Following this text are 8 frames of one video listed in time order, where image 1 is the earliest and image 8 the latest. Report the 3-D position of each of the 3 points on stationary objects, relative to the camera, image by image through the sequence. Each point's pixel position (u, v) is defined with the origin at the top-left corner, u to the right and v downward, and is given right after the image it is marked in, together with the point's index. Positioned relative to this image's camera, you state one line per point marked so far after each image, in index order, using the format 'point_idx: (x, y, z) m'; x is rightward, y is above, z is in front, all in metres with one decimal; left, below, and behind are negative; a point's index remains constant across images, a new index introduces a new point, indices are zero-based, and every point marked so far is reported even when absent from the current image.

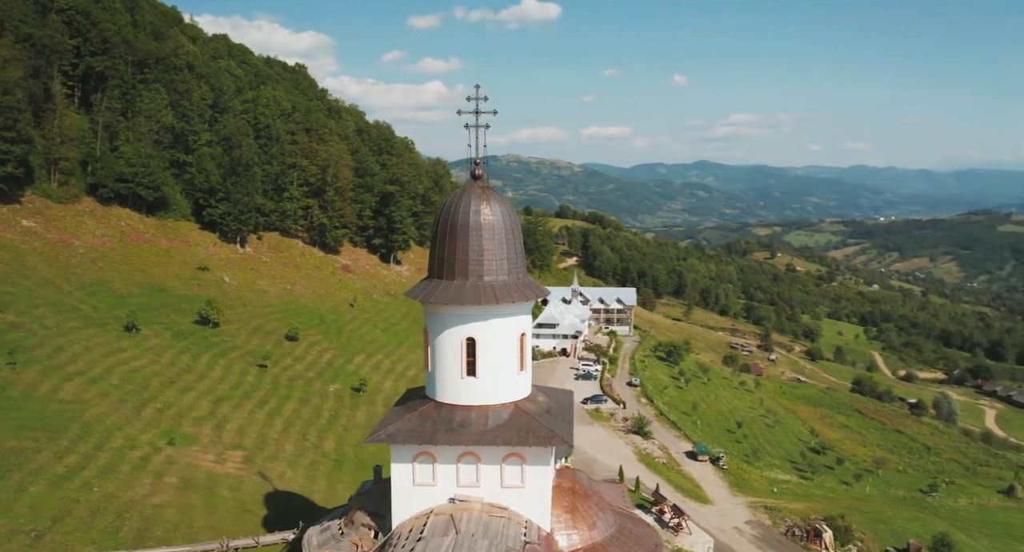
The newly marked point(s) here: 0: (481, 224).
0: (-0.5, +1.1, +17.2) m
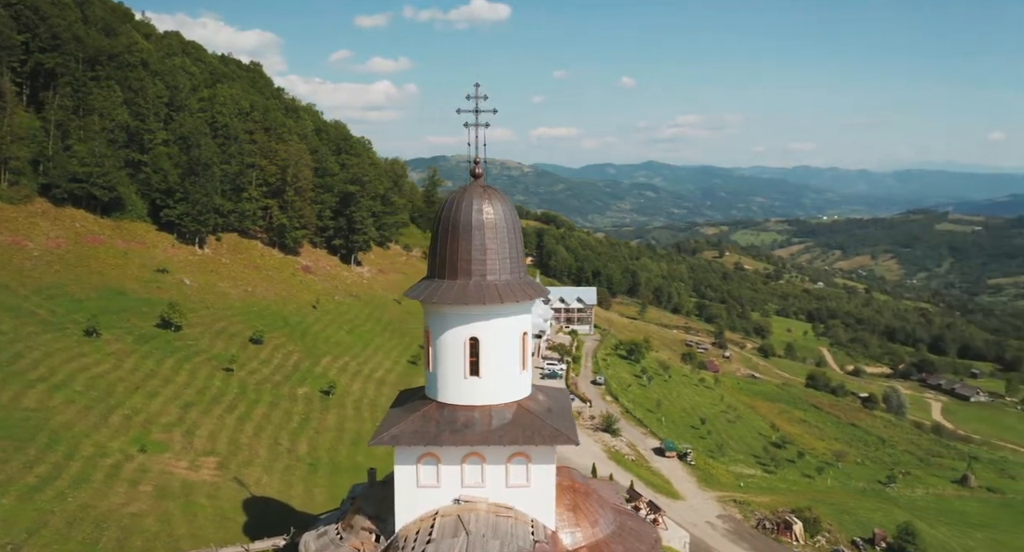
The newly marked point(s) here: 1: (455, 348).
0: (-0.5, +1.2, +17.0) m
1: (-1.1, -1.6, +17.1) m
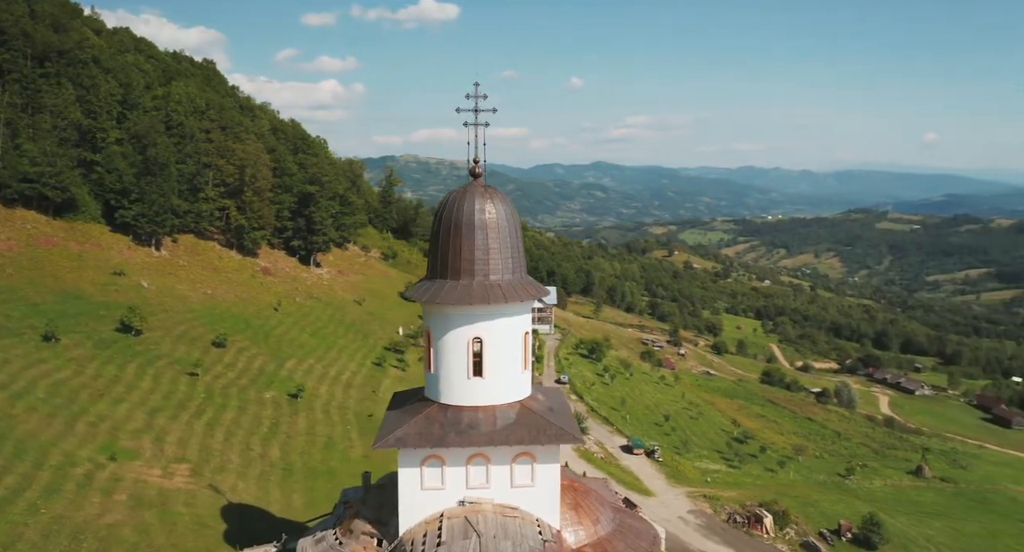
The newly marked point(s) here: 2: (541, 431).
0: (-0.5, +1.2, +16.9) m
1: (-1.0, -1.6, +17.0) m
2: (+0.7, -3.4, +16.5) m
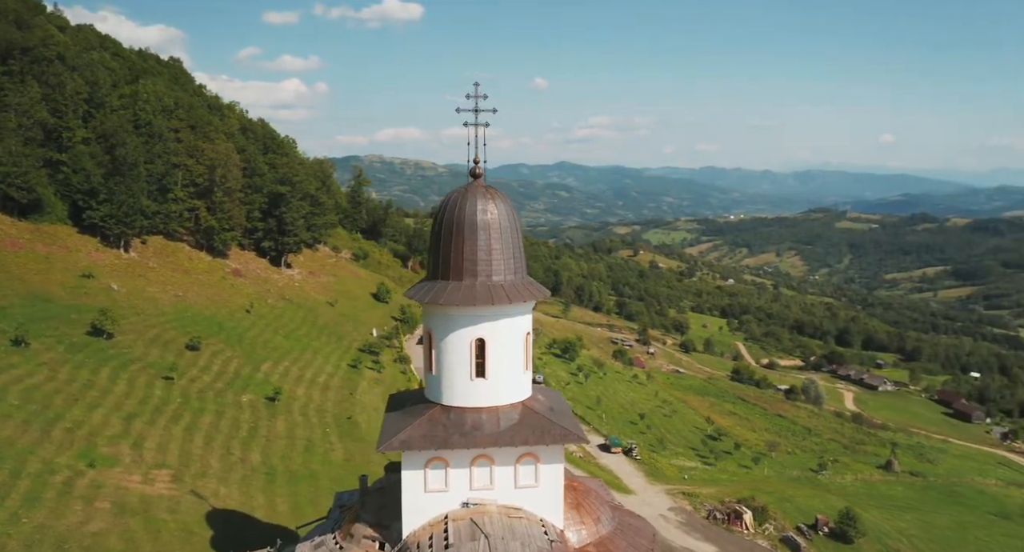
0: (-0.5, +1.2, +16.9) m
1: (-1.0, -1.6, +16.9) m
2: (+0.7, -3.4, +16.5) m
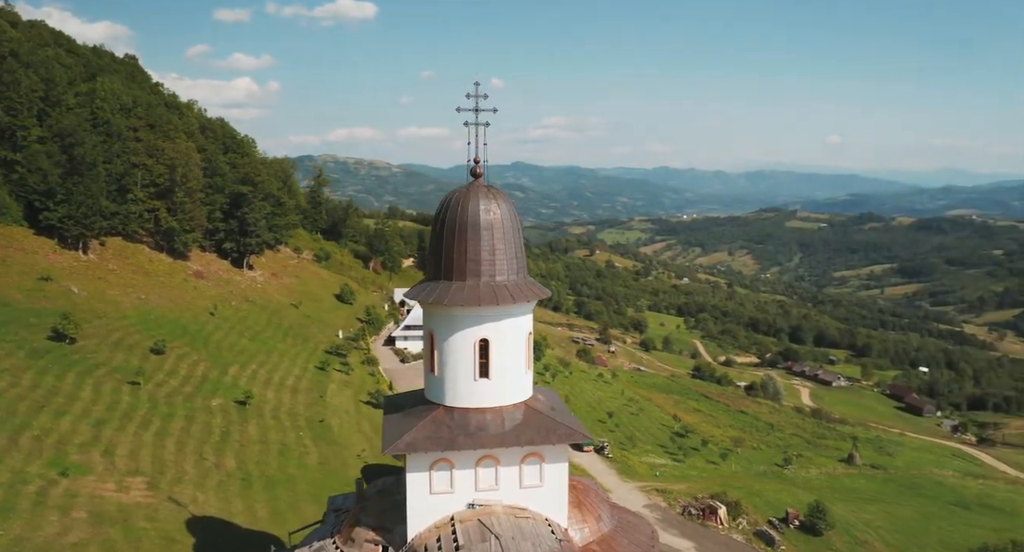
0: (-0.5, +1.2, +16.8) m
1: (-1.0, -1.6, +16.8) m
2: (+0.8, -3.4, +16.5) m
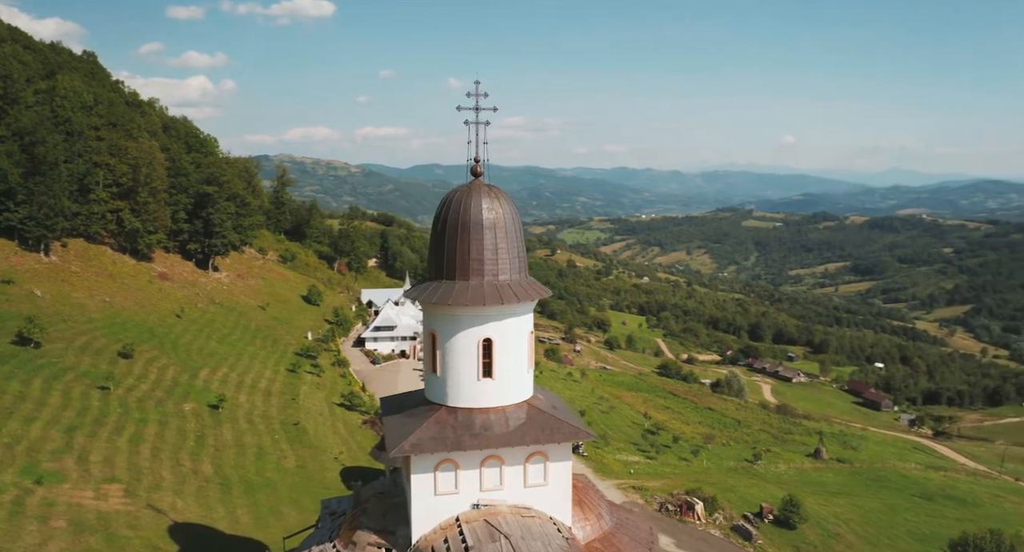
0: (-0.5, +1.2, +16.8) m
1: (-1.0, -1.6, +16.8) m
2: (+0.8, -3.3, +16.5) m
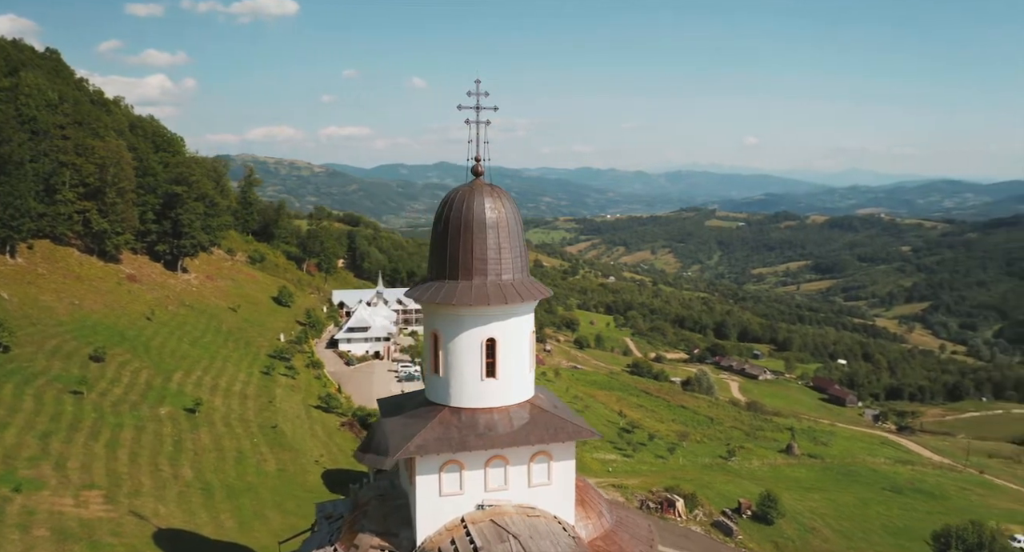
0: (-0.5, +1.2, +16.8) m
1: (-1.0, -1.6, +16.7) m
2: (+0.9, -3.3, +16.5) m
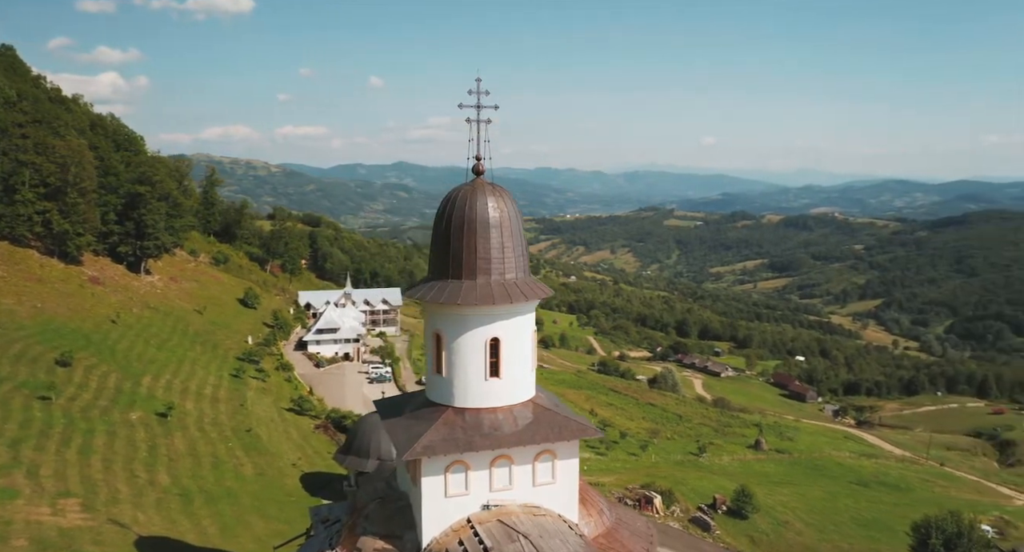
0: (-0.5, +1.2, +16.8) m
1: (-0.9, -1.6, +16.7) m
2: (+0.9, -3.3, +16.6) m
